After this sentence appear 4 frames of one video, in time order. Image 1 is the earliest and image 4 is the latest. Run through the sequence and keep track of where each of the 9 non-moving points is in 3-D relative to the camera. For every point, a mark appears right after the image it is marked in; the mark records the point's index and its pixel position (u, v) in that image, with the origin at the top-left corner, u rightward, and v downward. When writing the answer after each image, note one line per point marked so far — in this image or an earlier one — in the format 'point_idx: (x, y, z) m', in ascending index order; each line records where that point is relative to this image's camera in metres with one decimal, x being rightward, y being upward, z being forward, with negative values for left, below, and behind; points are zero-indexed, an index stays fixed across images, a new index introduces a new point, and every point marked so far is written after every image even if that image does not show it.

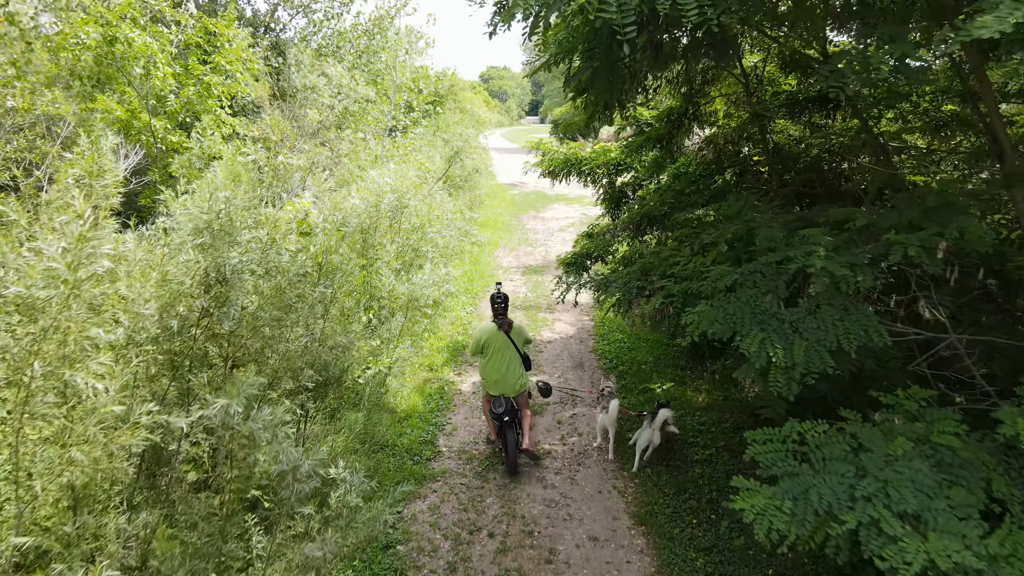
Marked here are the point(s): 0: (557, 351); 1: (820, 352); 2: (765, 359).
0: (+0.5, -0.7, +8.1) m
1: (+1.0, -0.2, +2.4) m
2: (+0.8, -0.2, +2.5) m
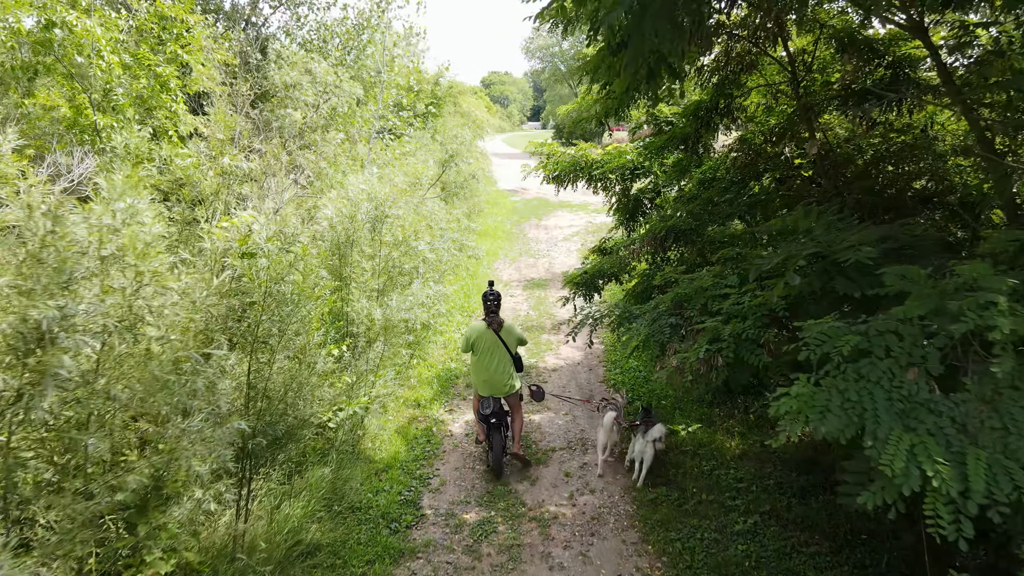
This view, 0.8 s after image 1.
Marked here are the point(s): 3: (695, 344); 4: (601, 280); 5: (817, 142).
0: (+0.5, -0.9, +7.1) m
1: (+0.9, -0.3, +1.4) m
2: (+0.8, -0.4, +1.5) m
3: (+0.8, -0.2, +3.2) m
4: (+0.7, +0.1, +6.2) m
5: (+1.9, +0.9, +4.8) m
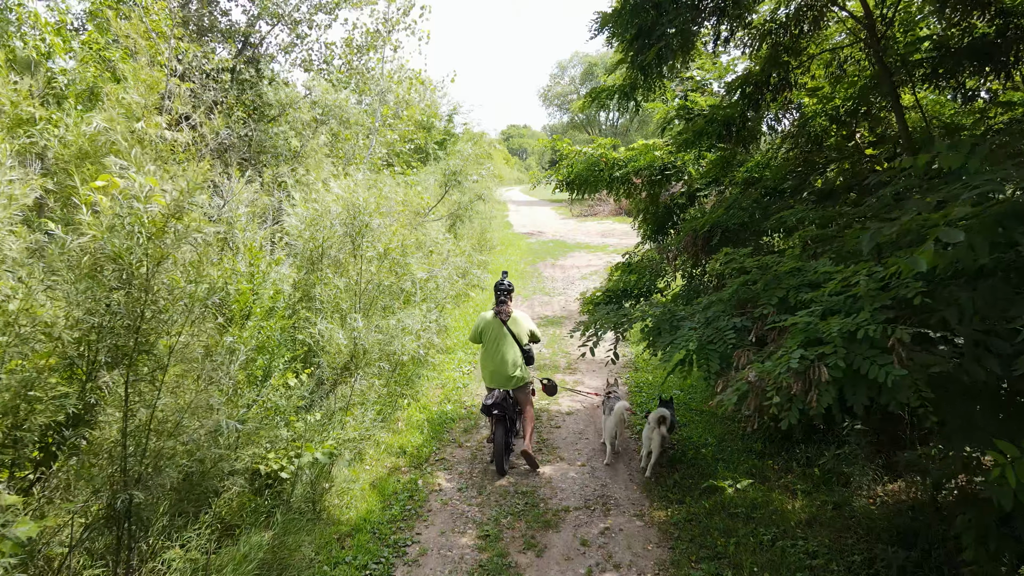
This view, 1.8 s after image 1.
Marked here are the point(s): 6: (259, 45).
0: (+0.5, -1.1, +6.0) m
1: (+0.9, -0.2, +0.3) m
2: (+0.7, -0.2, +0.4) m
3: (+0.7, -0.2, +2.1) m
4: (+0.8, -0.1, +5.1) m
5: (+1.9, +0.8, +3.8) m
6: (-3.5, +3.3, +10.6) m
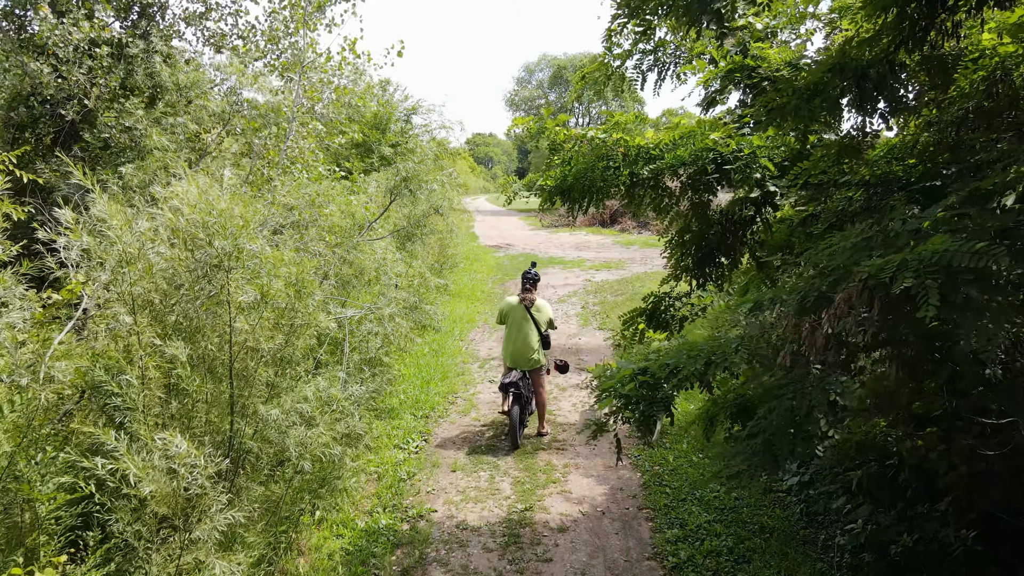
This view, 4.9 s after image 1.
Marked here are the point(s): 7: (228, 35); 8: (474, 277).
0: (+0.3, -1.4, +3.9) m
1: (+0.9, -0.4, -1.7) m
2: (+0.8, -0.4, -1.6) m
3: (+0.7, -0.4, +0.1) m
4: (+0.6, -0.4, +3.1) m
5: (+1.8, +0.6, +1.8) m
6: (-3.9, +3.0, +8.4) m
7: (-3.2, +2.8, +8.6) m
8: (-0.7, +0.2, +14.0) m
